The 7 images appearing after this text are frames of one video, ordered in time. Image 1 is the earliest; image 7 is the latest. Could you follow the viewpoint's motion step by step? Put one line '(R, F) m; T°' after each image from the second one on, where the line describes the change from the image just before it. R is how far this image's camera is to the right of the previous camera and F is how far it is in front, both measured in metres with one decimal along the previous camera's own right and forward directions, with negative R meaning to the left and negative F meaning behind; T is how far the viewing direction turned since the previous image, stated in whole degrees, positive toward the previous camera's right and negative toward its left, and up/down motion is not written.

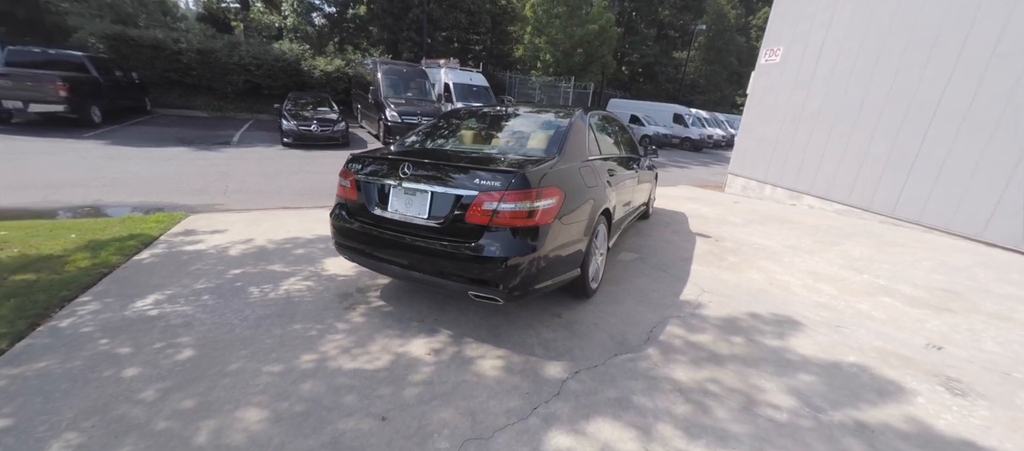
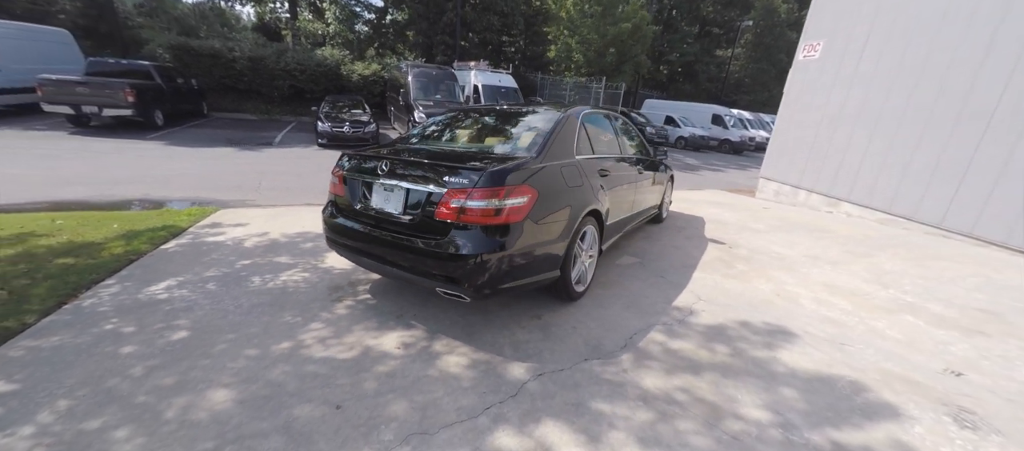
(+0.5, 0.0) m; -6°
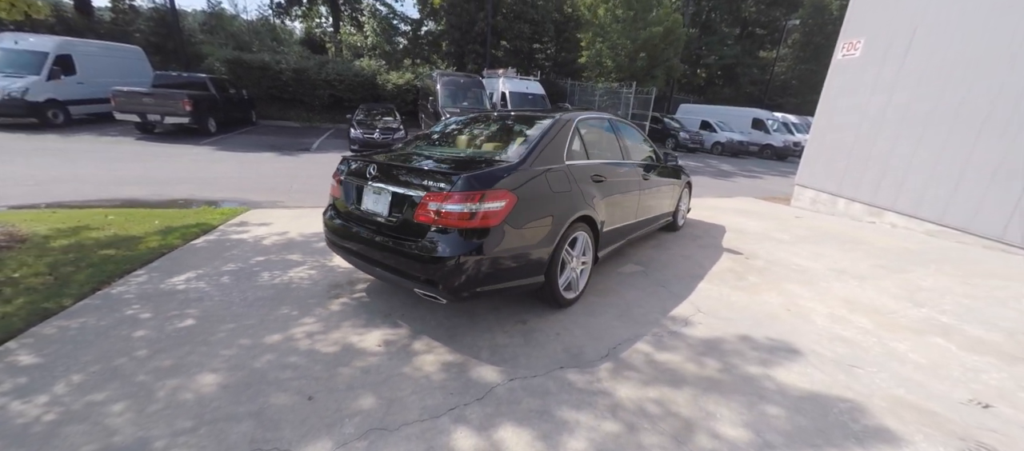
(+0.4, 0.0) m; -6°
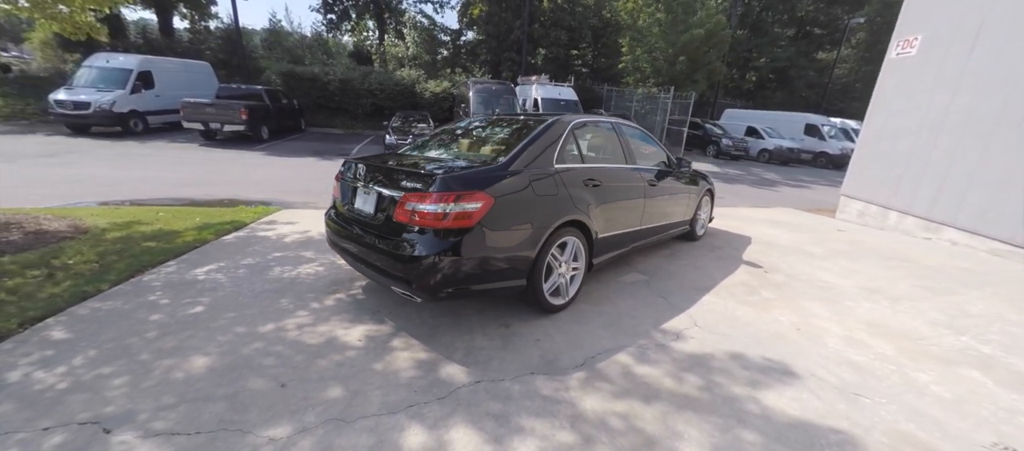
(+0.5, 0.0) m; -7°
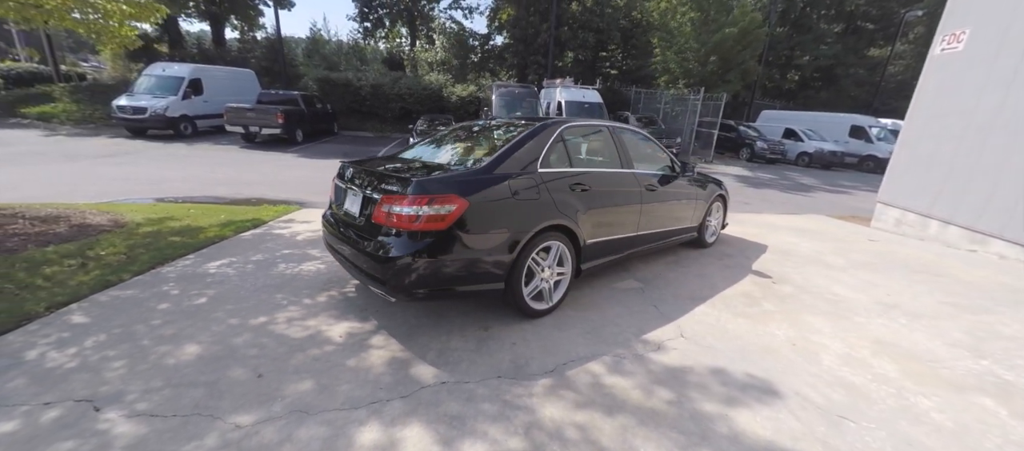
(+0.4, 0.0) m; -5°
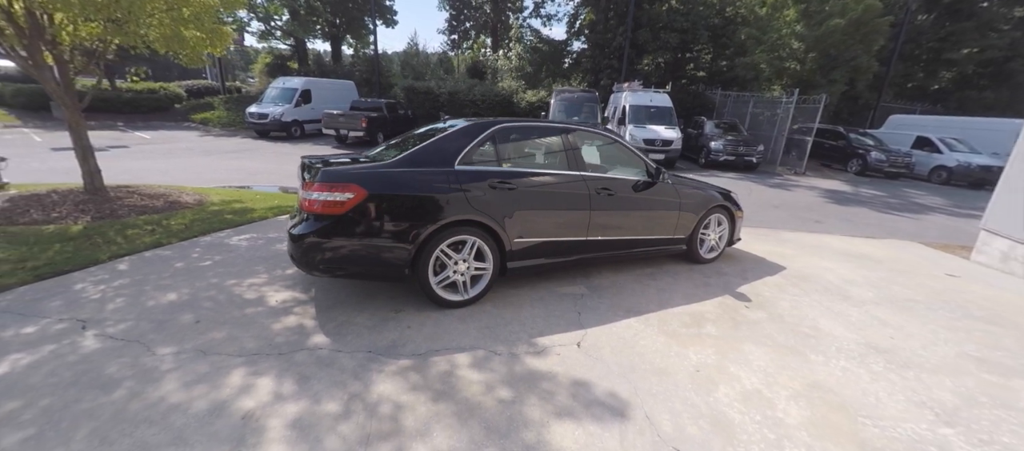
(+1.6, +0.1) m; -15°
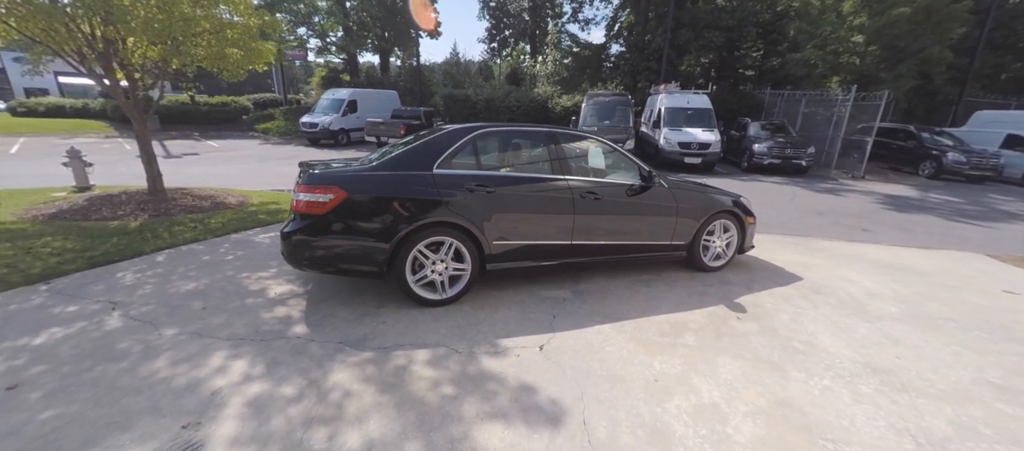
(+0.6, 0.0) m; -7°
